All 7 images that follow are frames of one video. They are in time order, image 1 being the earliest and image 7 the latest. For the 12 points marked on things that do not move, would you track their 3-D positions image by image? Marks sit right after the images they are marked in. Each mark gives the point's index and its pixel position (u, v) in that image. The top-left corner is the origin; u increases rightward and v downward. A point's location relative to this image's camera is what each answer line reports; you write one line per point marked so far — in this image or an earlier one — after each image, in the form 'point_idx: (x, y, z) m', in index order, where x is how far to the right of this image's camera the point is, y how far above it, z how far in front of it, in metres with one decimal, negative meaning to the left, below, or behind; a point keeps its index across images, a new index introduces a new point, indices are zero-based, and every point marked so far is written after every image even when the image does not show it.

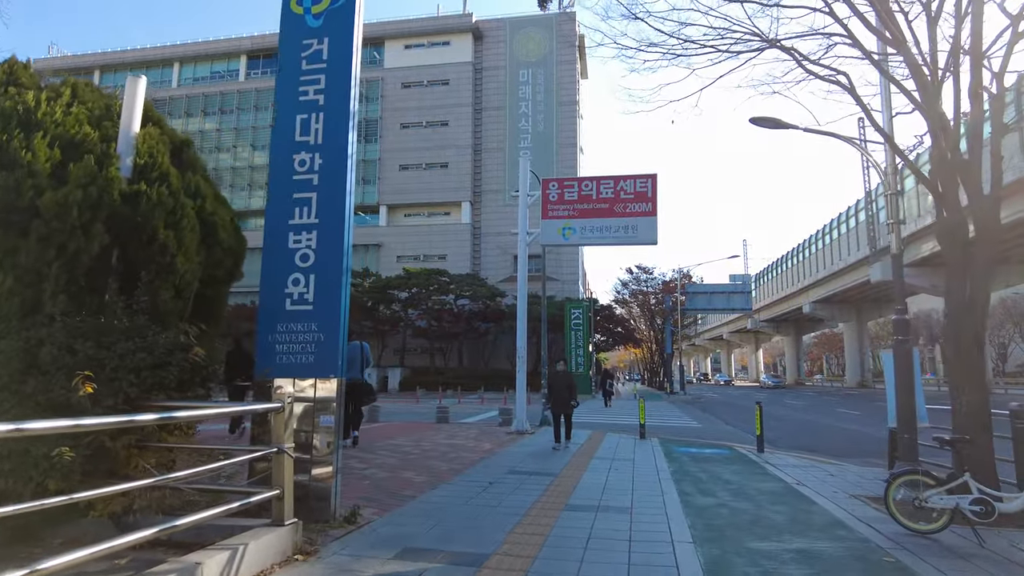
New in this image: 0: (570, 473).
0: (+0.7, -2.2, +7.8) m
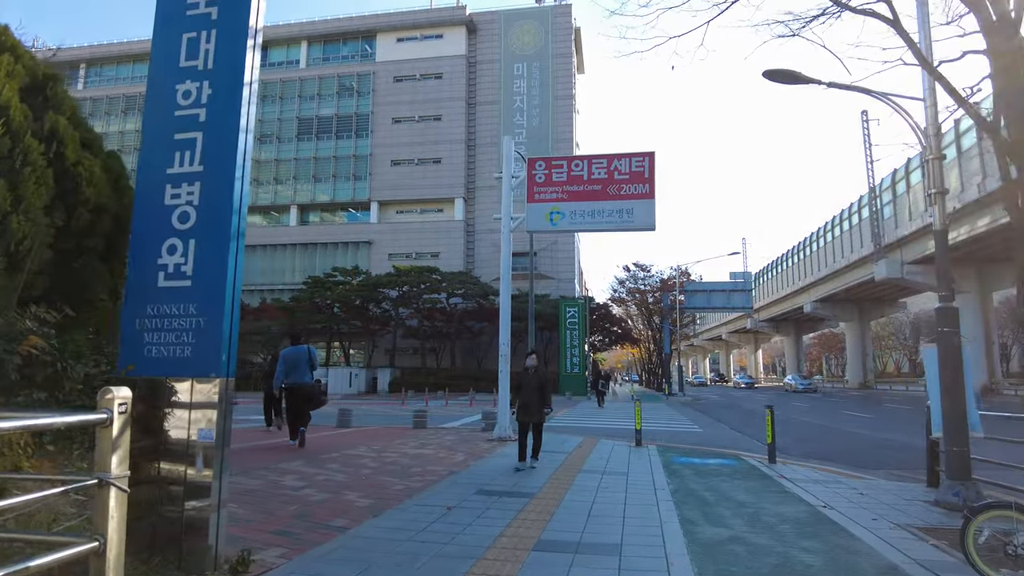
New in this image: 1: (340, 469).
0: (+0.4, -2.0, +6.5) m
1: (-1.9, -2.0, +7.4) m
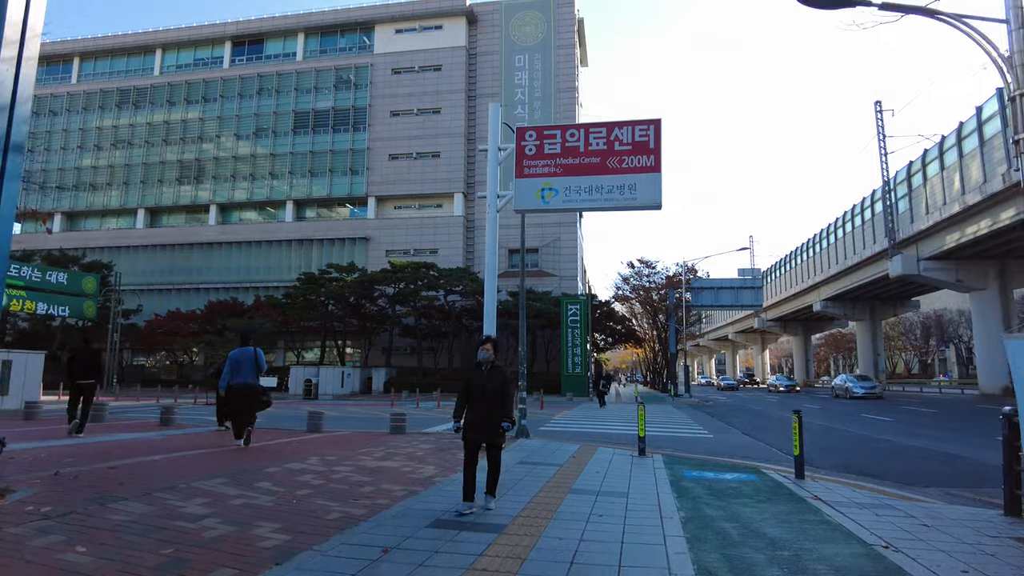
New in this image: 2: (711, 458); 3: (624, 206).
0: (+0.1, -1.8, +5.1) m
1: (-2.2, -1.8, +5.9) m
2: (+2.9, -2.5, +9.7) m
3: (+1.7, +1.3, +10.1) m
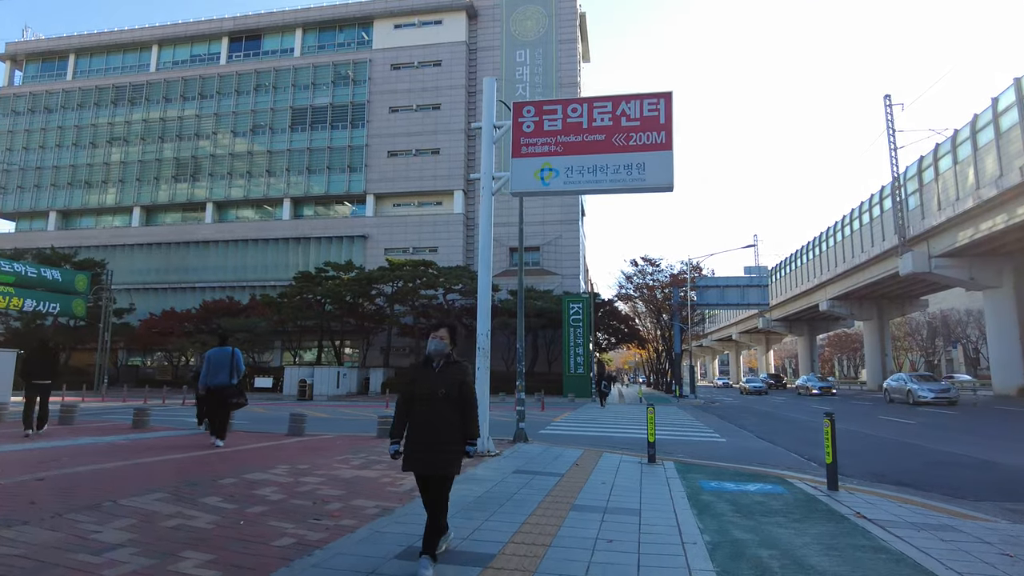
0: (0.0, -1.7, +4.1) m
1: (-2.2, -1.7, +5.0) m
2: (+2.8, -2.3, +8.7) m
3: (+1.6, +1.4, +9.2) m
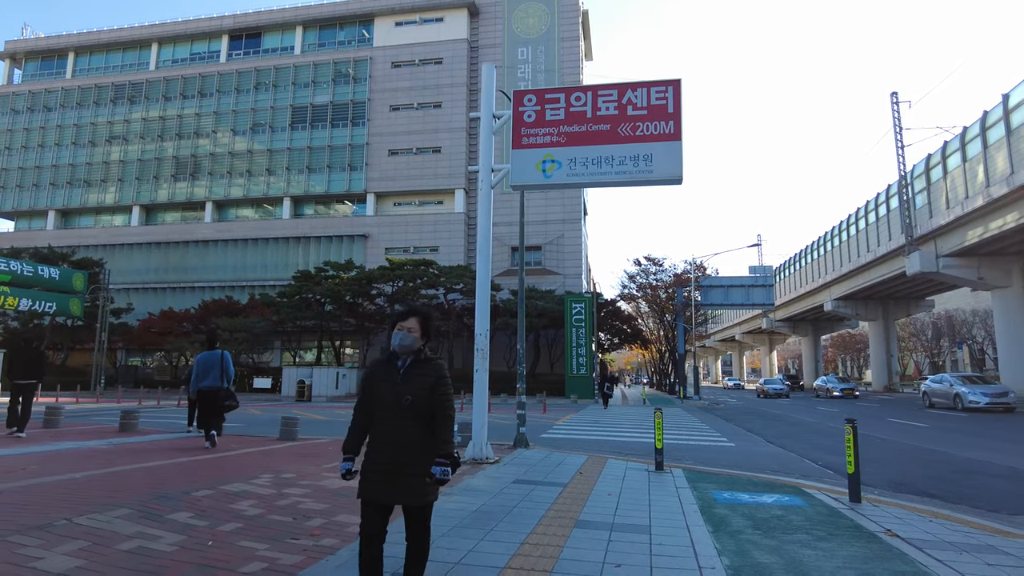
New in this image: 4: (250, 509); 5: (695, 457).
0: (0.0, -1.6, +3.7) m
1: (-2.2, -1.6, +4.5) m
2: (+2.8, -2.3, +8.2) m
3: (+1.6, +1.4, +8.7) m
4: (-2.1, -1.7, +5.2) m
5: (+2.8, -2.6, +10.3) m
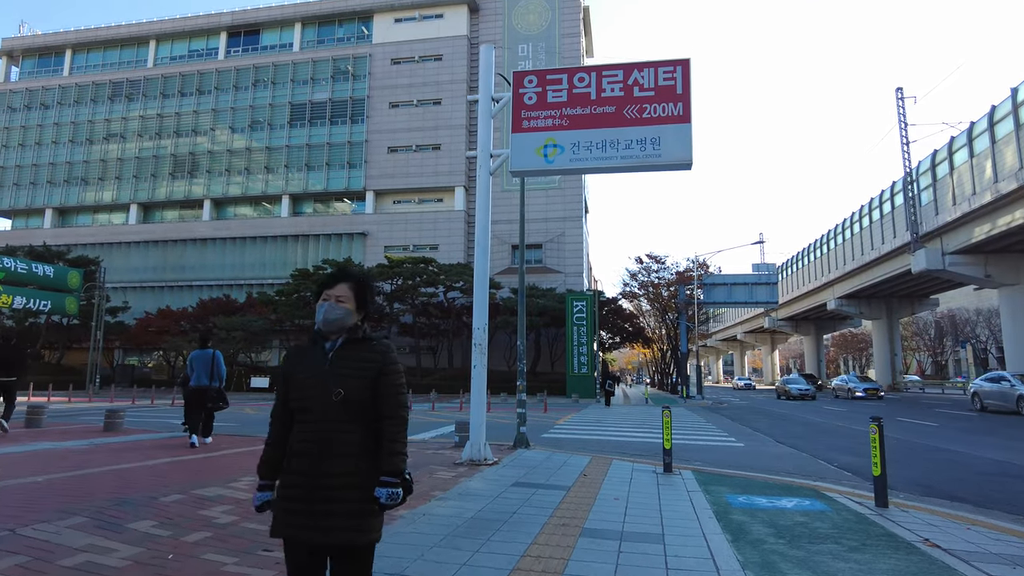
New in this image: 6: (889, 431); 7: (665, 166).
0: (0.0, -1.5, +3.2) m
1: (-2.2, -1.5, +4.1) m
2: (+2.8, -2.2, +7.8) m
3: (+1.6, +1.5, +8.2) m
4: (-2.1, -1.6, +4.8) m
5: (+2.8, -2.5, +9.9) m
6: (+8.7, -3.3, +15.4) m
7: (+1.9, +1.5, +8.2) m
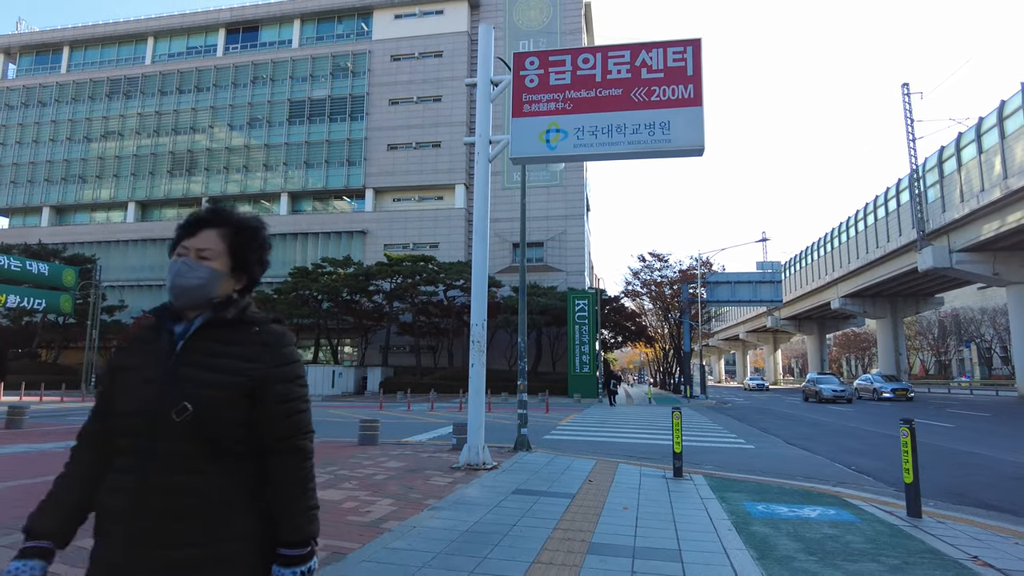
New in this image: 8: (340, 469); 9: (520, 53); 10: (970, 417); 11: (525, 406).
0: (0.0, -1.5, +2.7) m
1: (-2.3, -1.4, +3.6) m
2: (+2.8, -2.1, +7.3) m
3: (+1.6, +1.6, +7.7) m
4: (-2.1, -1.5, +4.3) m
5: (+2.9, -2.4, +9.4) m
6: (+8.7, -3.2, +14.9) m
7: (+1.9, +1.6, +7.7) m
8: (-1.9, -2.0, +7.2) m
9: (+0.1, +2.9, +8.4) m
10: (+13.1, -3.7, +19.0) m
11: (+0.2, -1.7, +9.7) m
